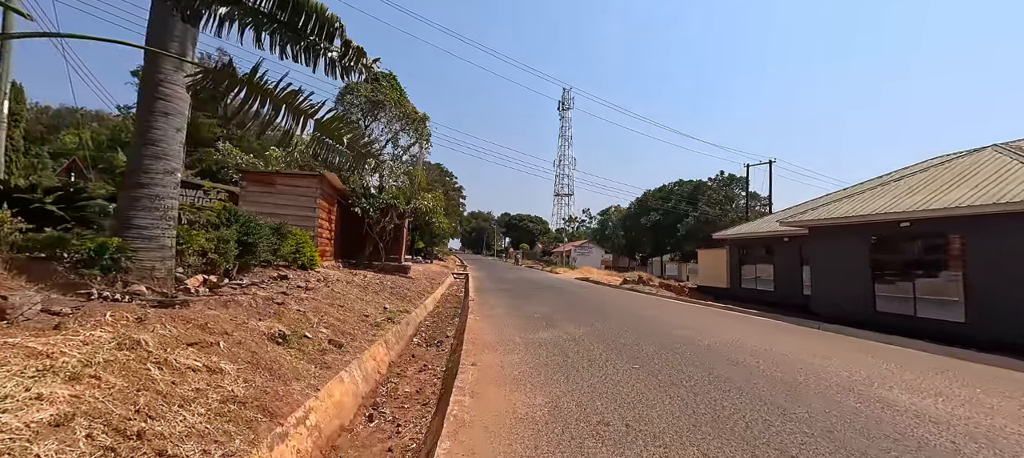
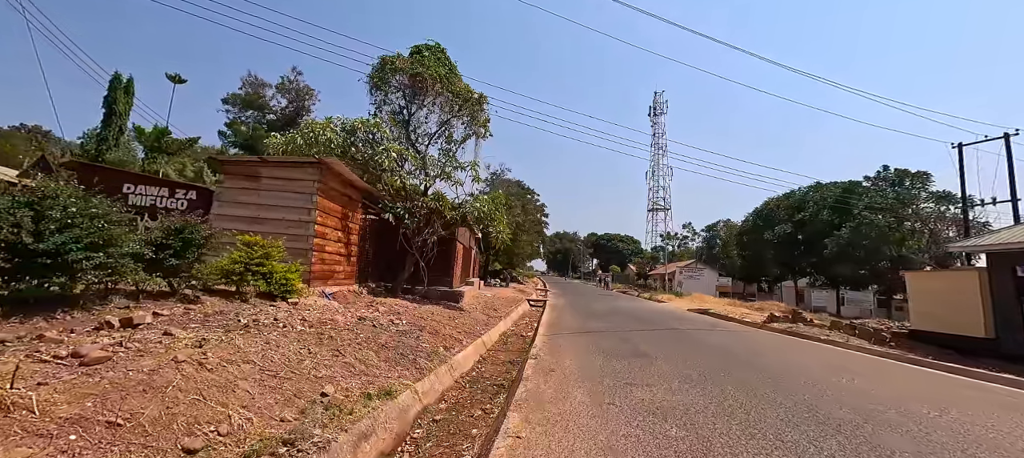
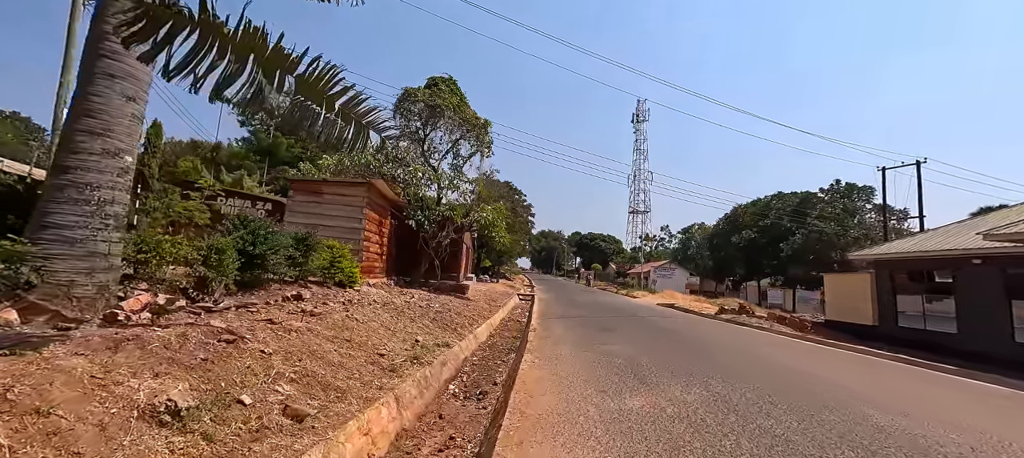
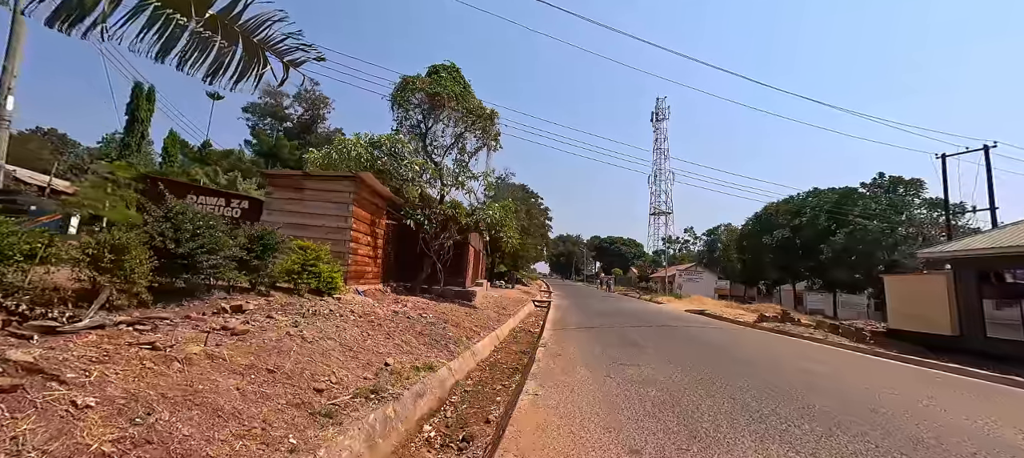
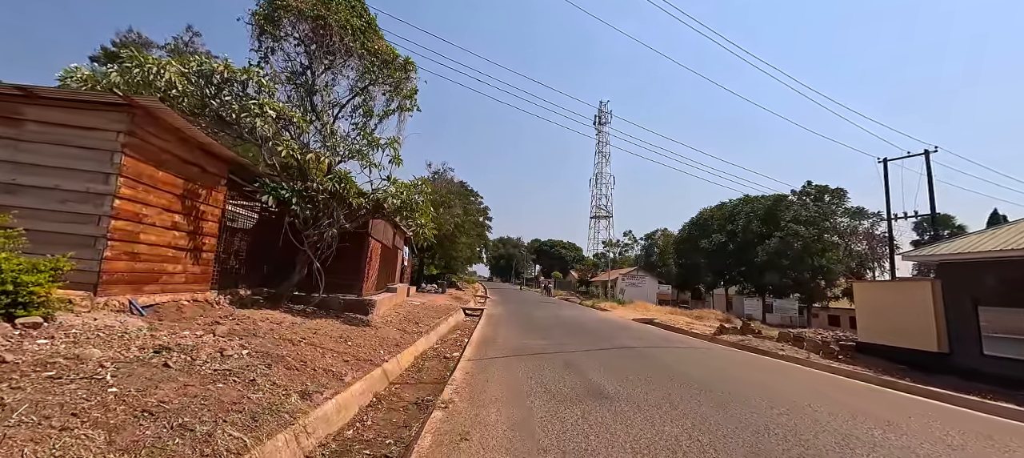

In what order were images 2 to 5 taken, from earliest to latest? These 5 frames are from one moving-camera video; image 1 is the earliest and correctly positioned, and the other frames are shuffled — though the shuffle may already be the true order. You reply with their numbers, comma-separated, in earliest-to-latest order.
3, 4, 2, 5
